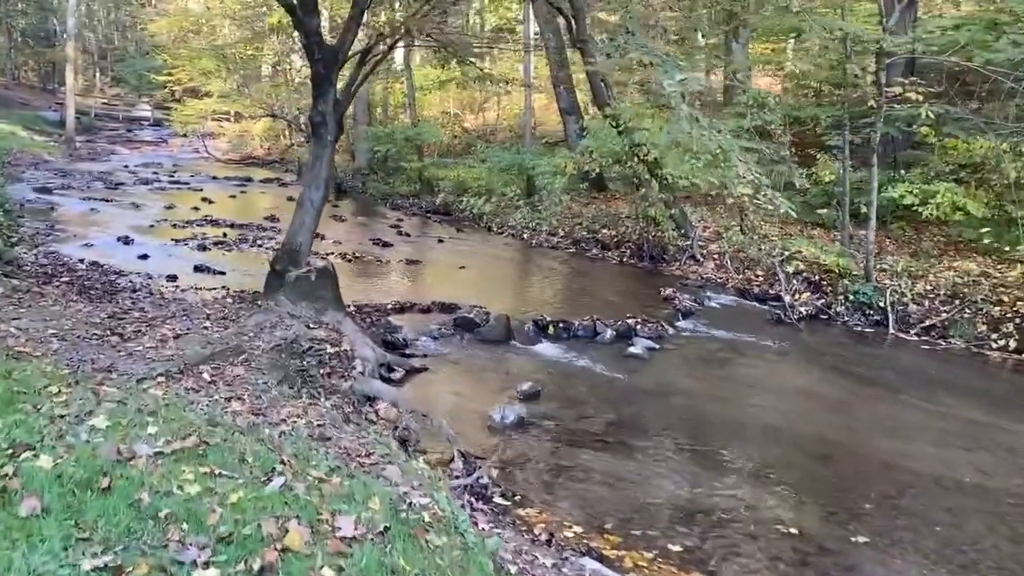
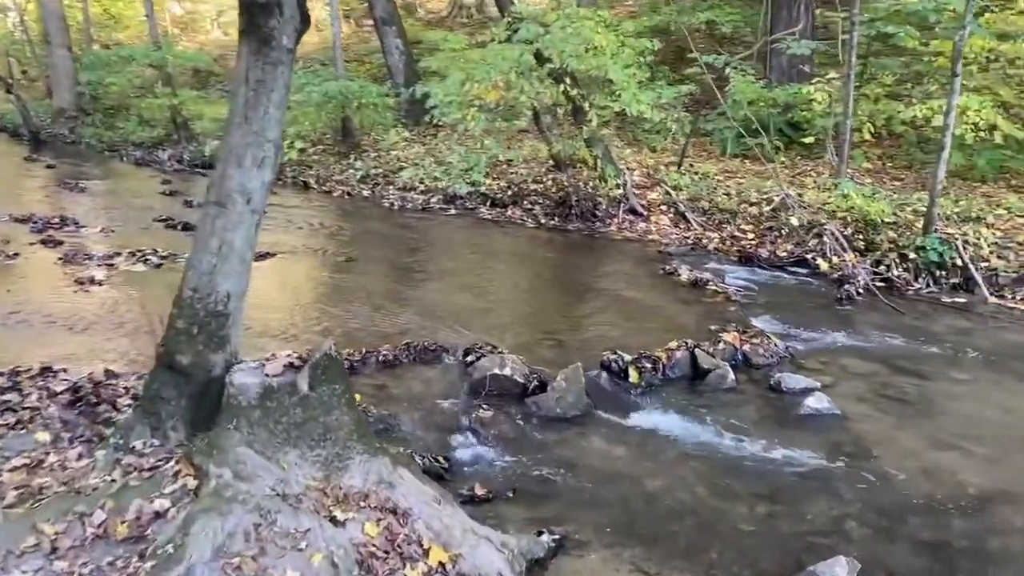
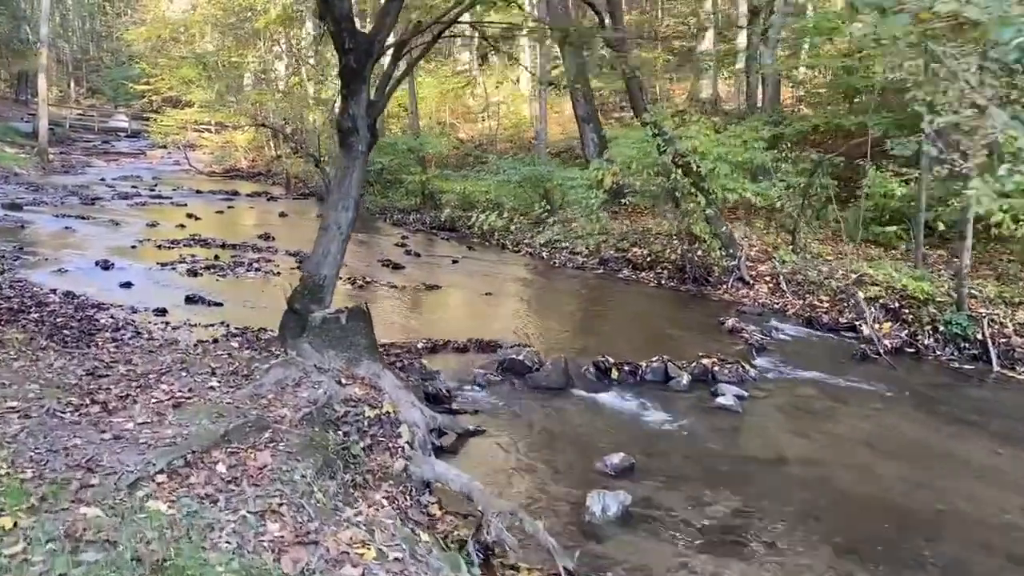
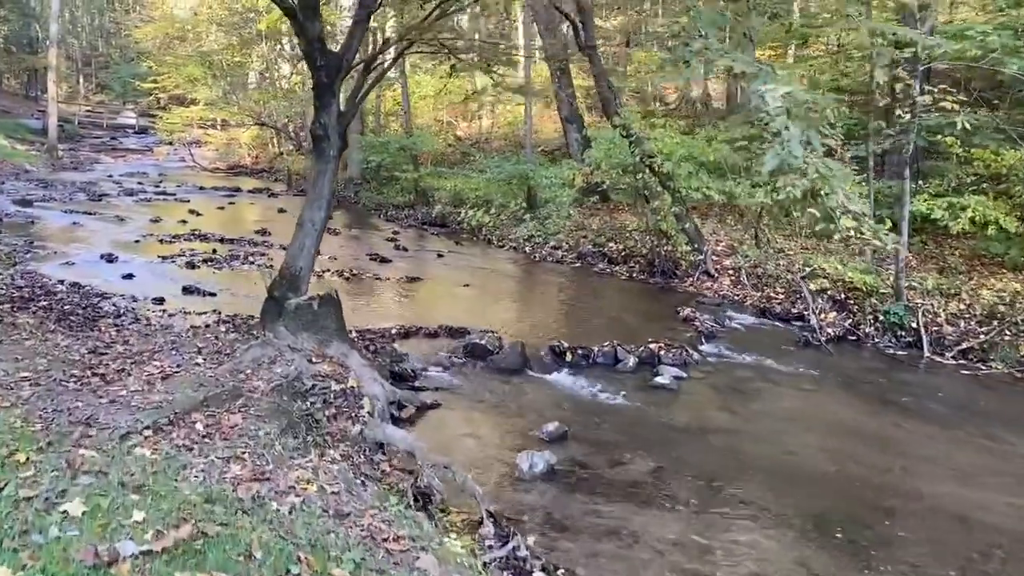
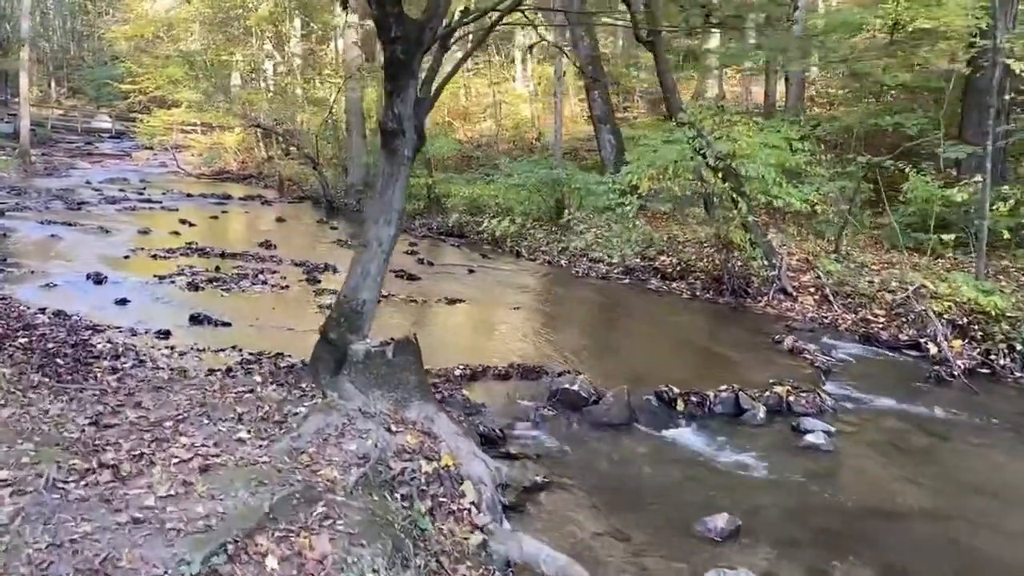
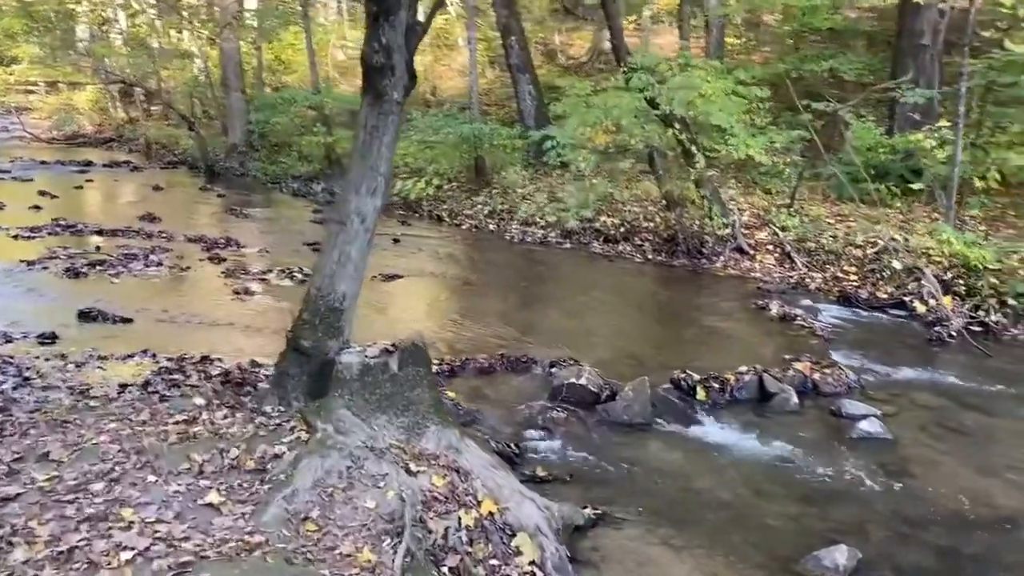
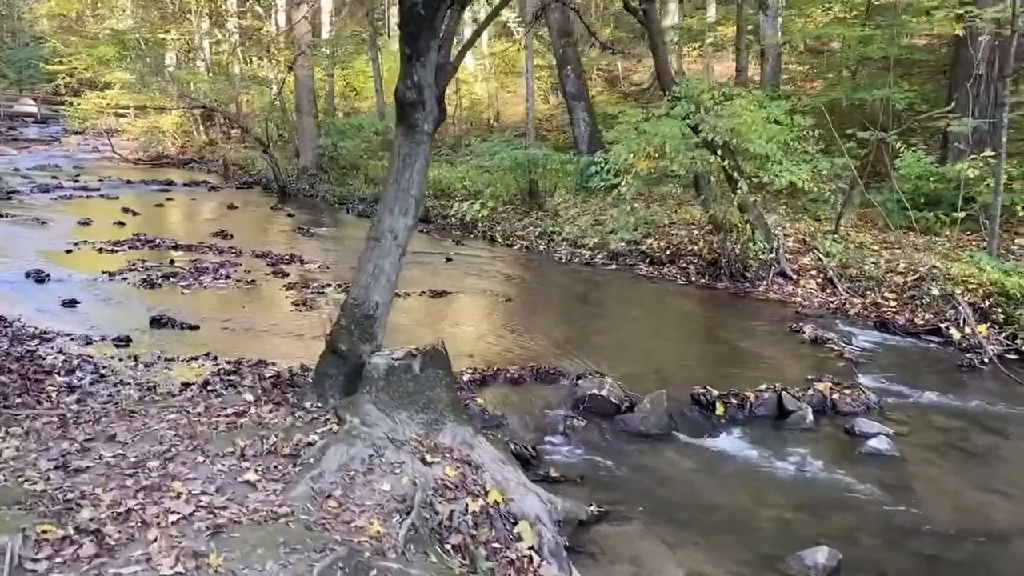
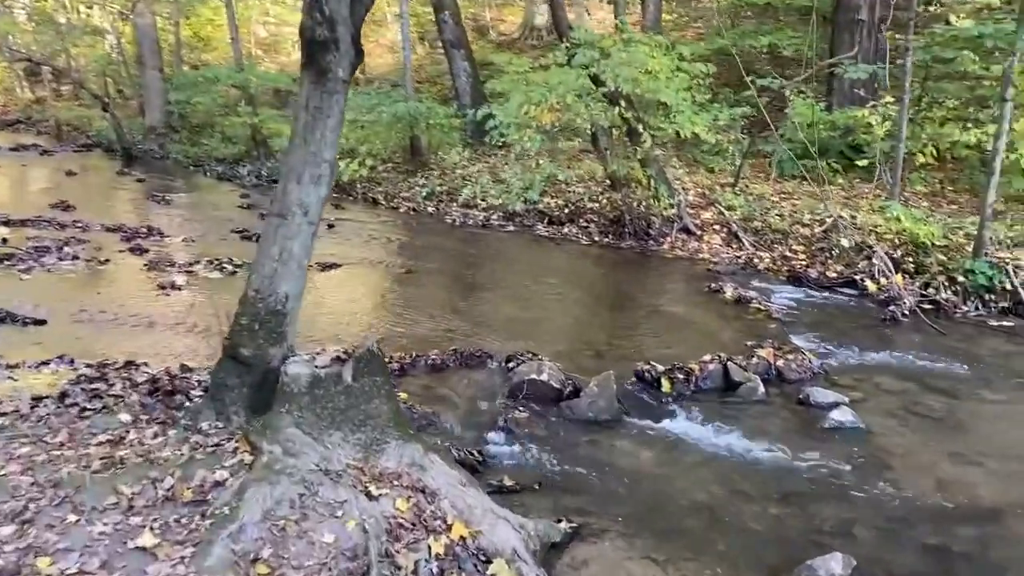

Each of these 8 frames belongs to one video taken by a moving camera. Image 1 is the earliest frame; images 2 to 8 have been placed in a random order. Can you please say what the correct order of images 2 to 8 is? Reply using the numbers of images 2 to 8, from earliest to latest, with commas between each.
4, 3, 5, 7, 6, 8, 2
